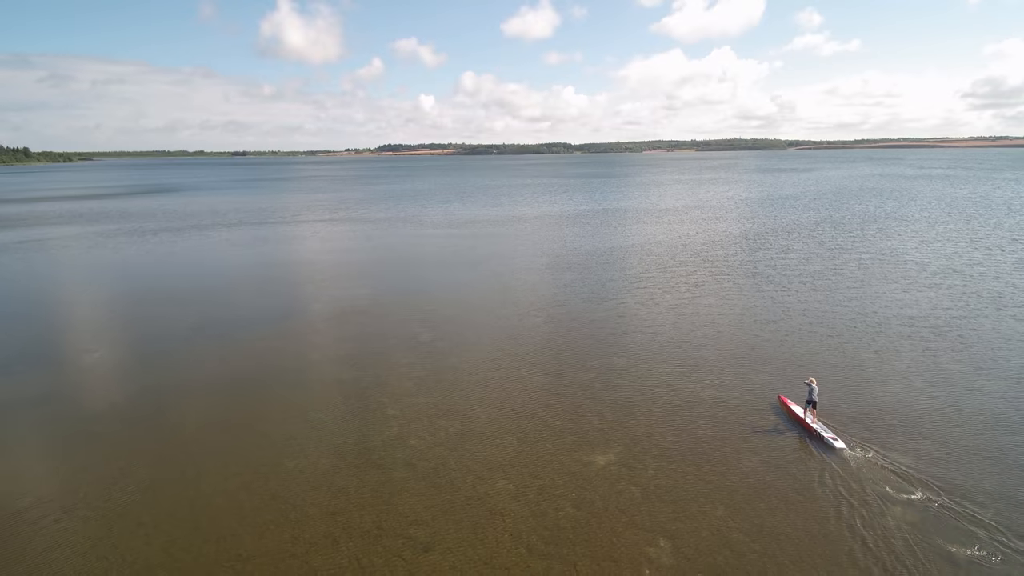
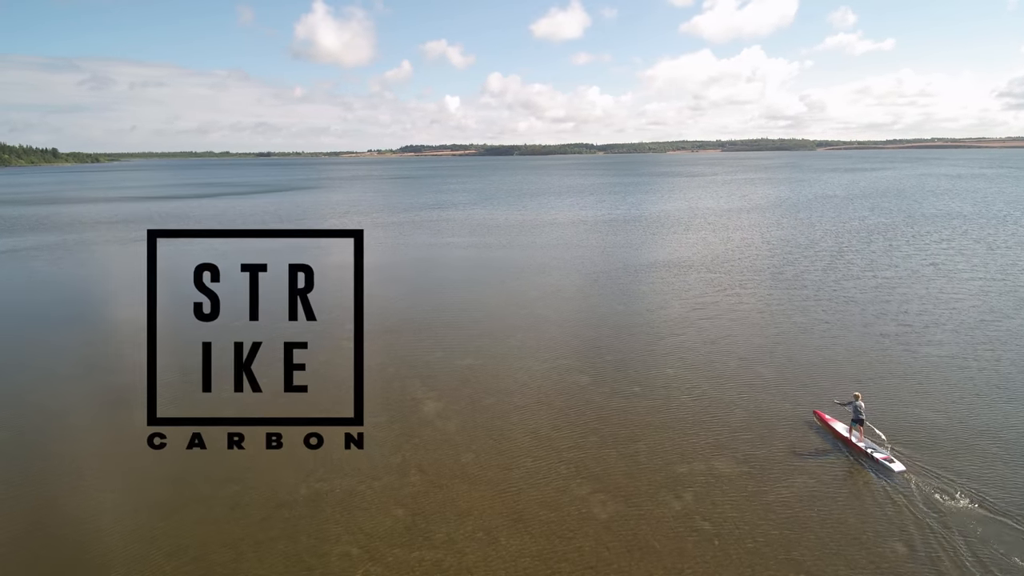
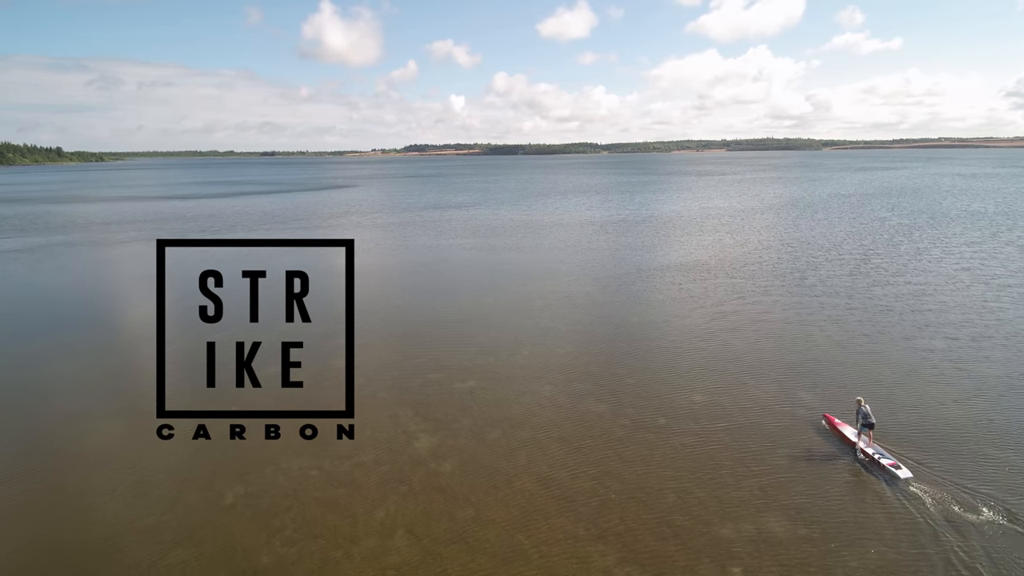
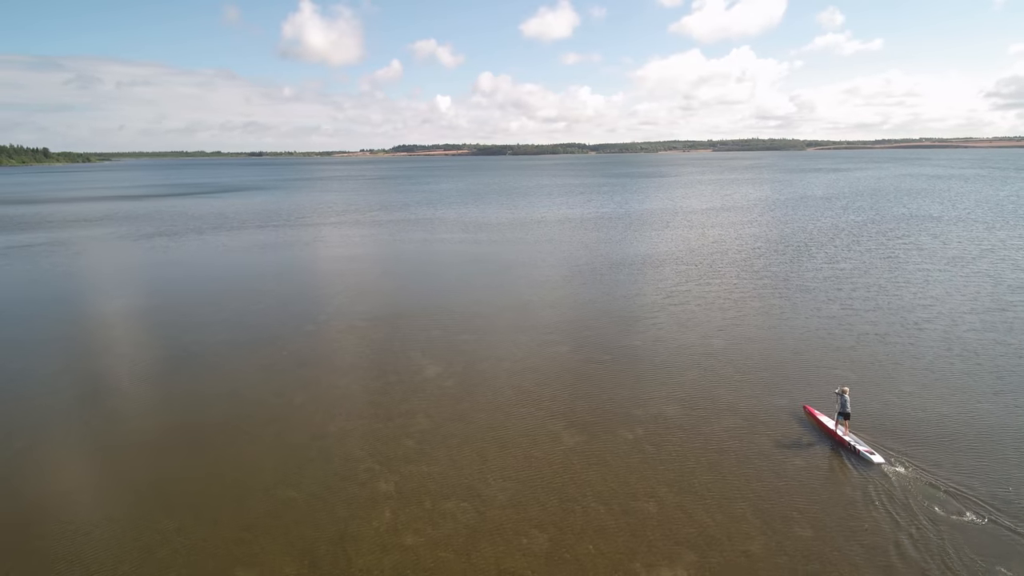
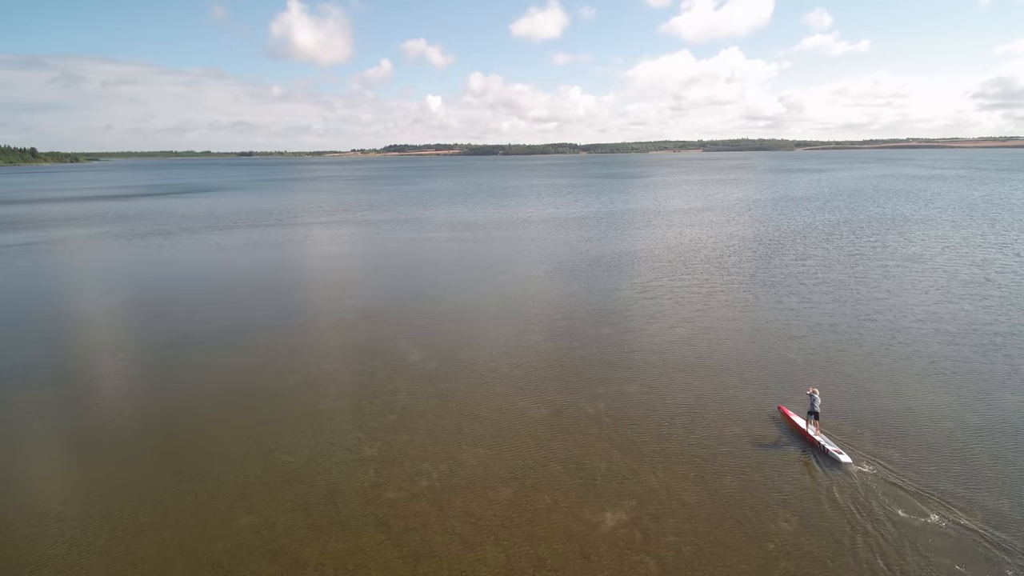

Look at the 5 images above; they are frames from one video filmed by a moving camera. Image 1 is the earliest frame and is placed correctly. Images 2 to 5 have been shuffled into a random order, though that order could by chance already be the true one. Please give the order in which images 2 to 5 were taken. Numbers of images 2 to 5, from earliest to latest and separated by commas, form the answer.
5, 4, 2, 3
